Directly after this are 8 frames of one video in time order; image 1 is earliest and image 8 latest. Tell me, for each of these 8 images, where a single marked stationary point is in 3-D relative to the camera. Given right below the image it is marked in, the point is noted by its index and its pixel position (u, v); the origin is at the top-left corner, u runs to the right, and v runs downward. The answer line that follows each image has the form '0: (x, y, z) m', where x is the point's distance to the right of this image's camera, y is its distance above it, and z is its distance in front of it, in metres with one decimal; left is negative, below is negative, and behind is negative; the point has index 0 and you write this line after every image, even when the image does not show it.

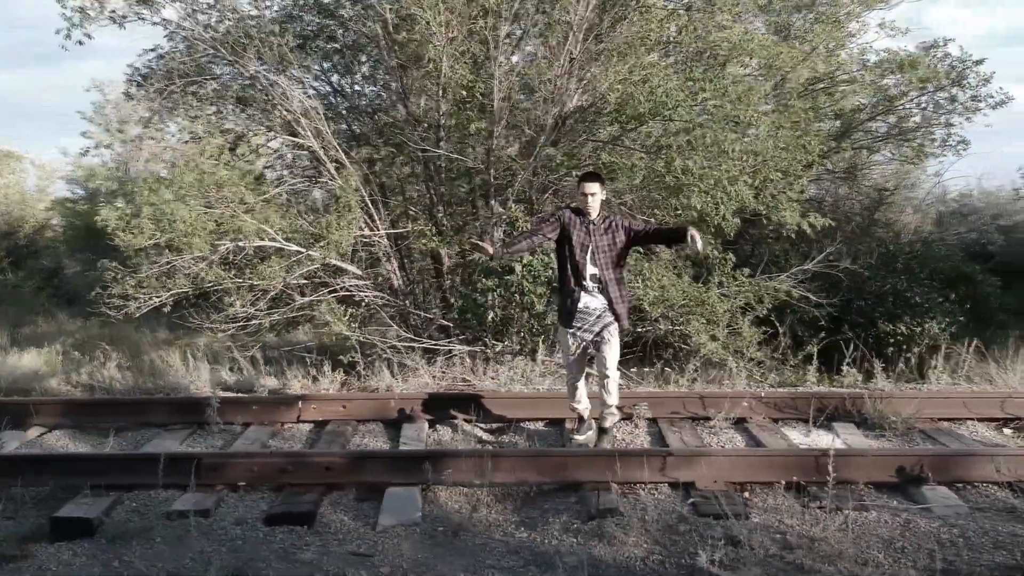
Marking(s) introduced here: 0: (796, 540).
0: (+1.4, -1.2, +4.7) m
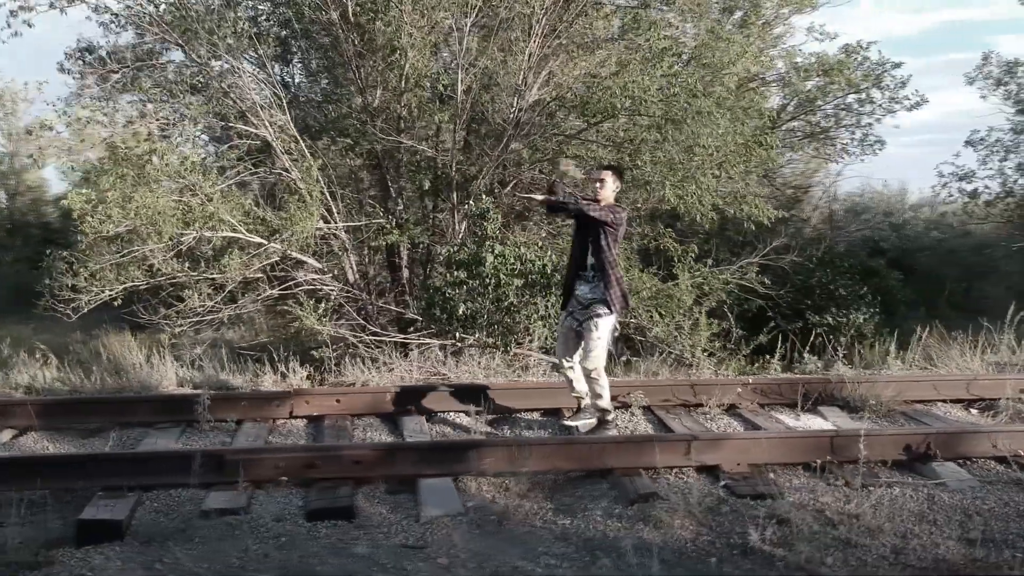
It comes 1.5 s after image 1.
0: (+1.6, -1.1, +4.8) m
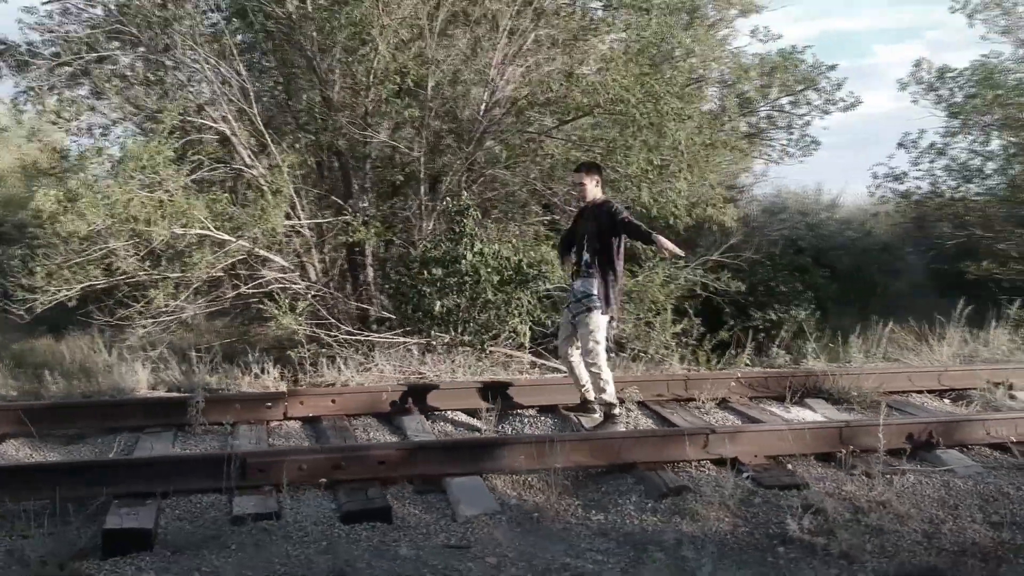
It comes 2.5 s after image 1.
0: (+1.8, -1.1, +5.0) m
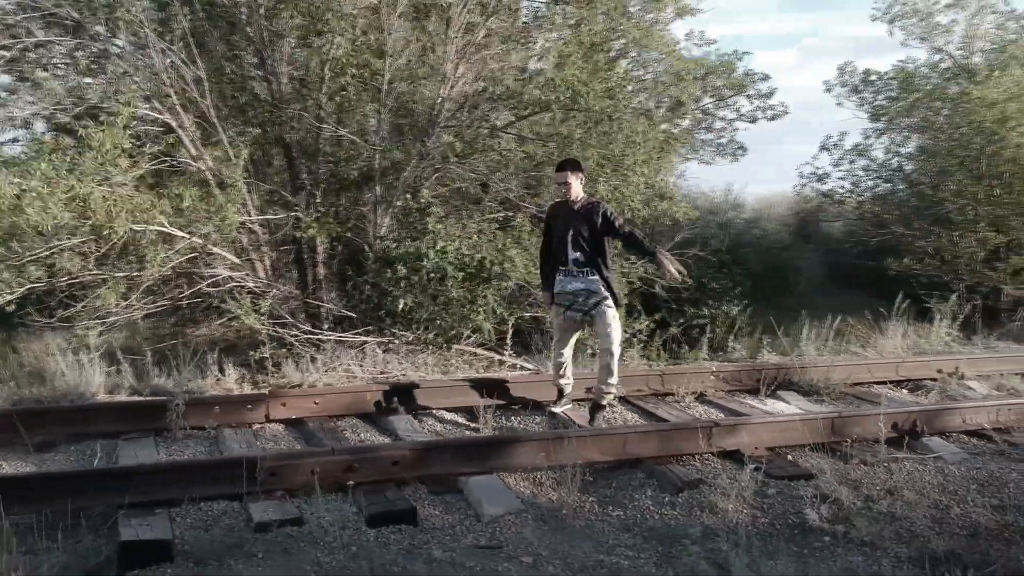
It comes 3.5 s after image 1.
0: (+1.9, -1.1, +5.1) m
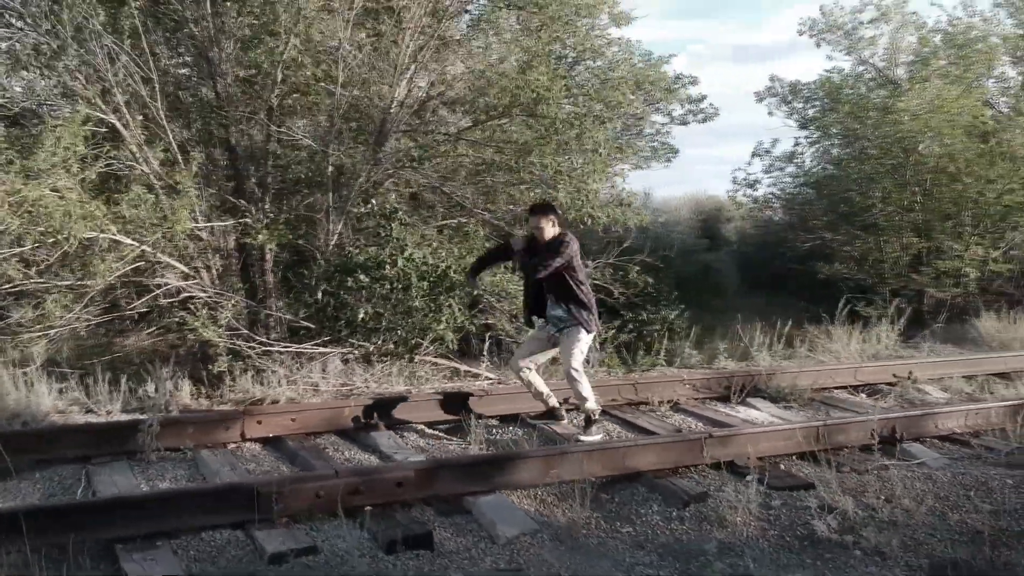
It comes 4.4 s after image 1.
0: (+1.9, -1.1, +5.2) m
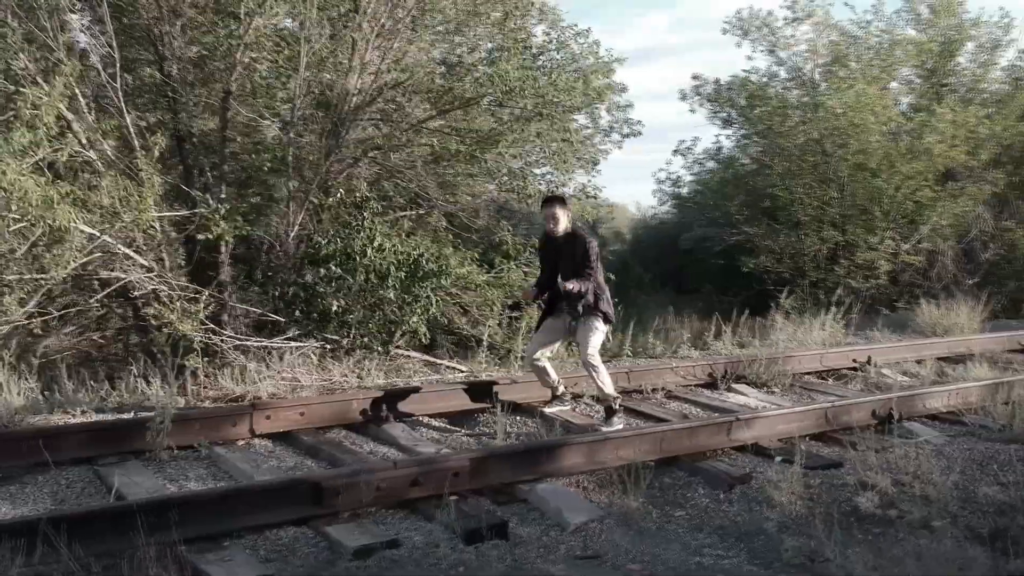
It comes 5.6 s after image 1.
0: (+2.1, -1.0, +5.3) m
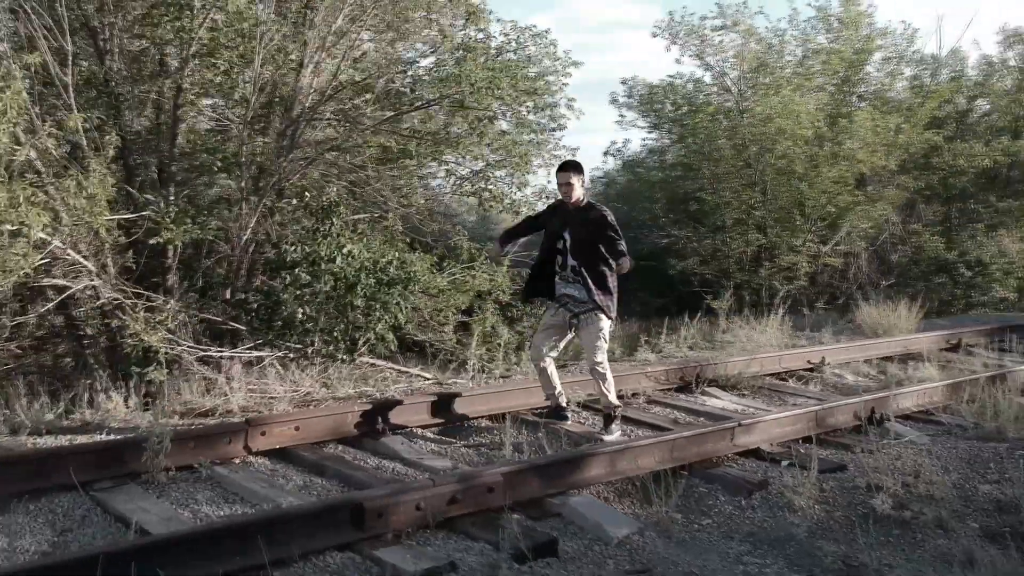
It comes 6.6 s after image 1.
0: (+2.1, -1.1, +5.4) m
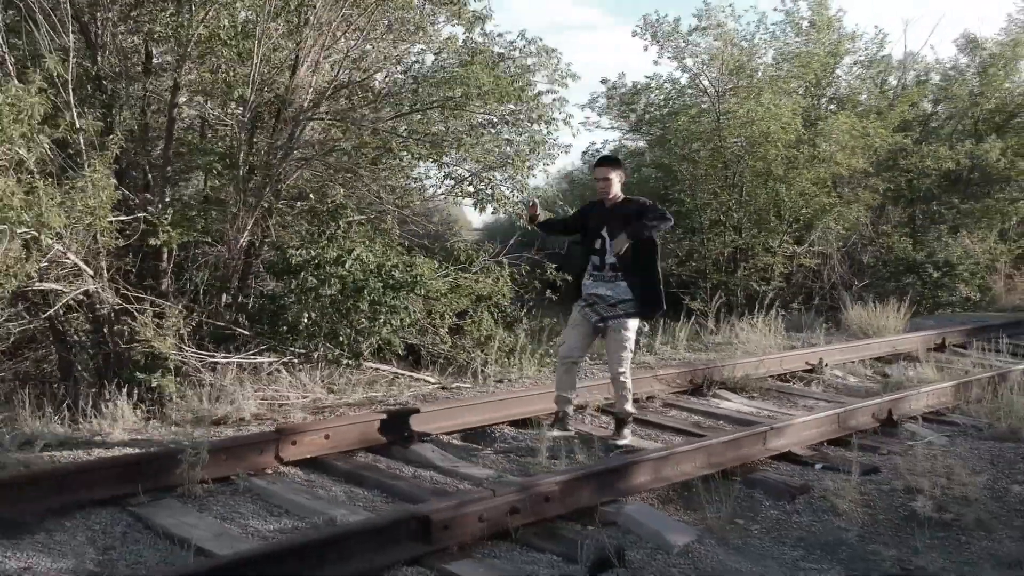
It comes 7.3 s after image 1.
0: (+2.3, -1.1, +5.5) m
